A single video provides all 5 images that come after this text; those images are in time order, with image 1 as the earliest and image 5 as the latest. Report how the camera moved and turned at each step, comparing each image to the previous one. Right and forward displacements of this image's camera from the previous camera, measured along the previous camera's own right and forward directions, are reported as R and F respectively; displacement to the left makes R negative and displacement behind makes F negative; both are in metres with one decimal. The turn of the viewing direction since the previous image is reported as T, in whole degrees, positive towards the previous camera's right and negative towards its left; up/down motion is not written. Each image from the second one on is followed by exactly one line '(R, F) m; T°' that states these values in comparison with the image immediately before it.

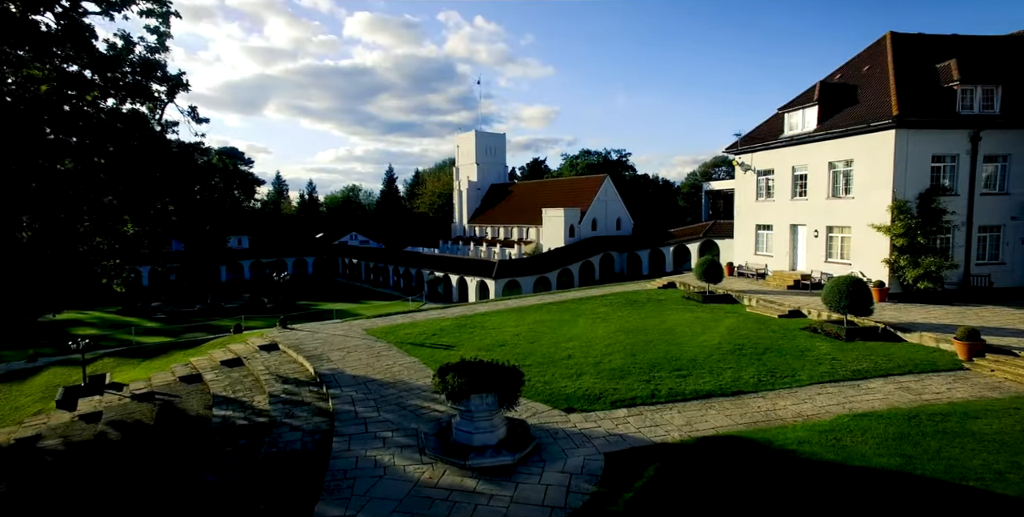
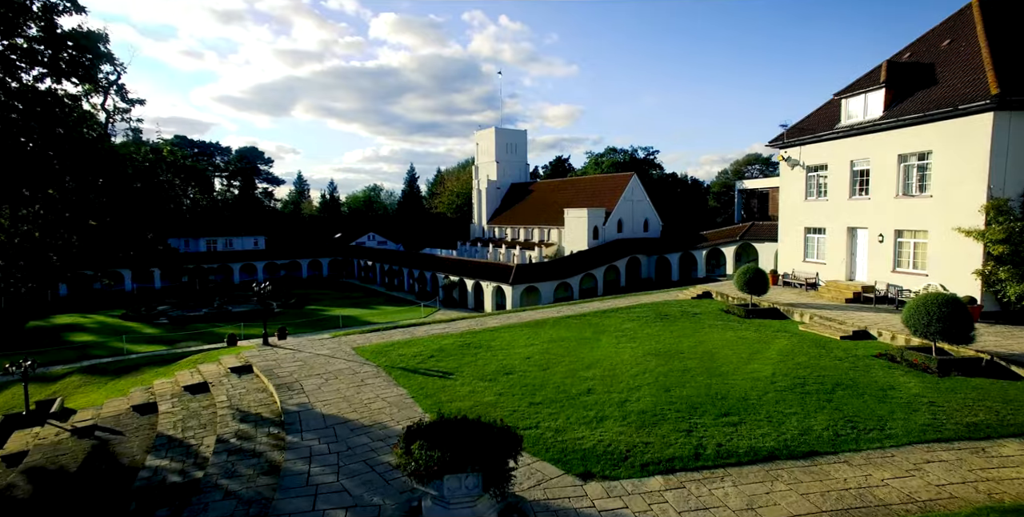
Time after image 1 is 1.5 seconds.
(+0.4, +3.0) m; -2°
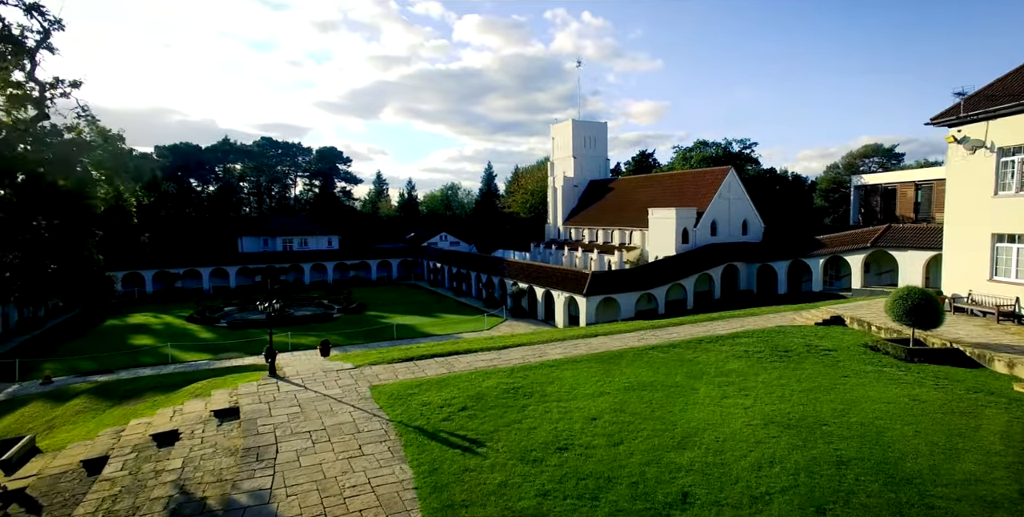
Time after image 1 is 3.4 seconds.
(+0.4, +4.9) m; -8°
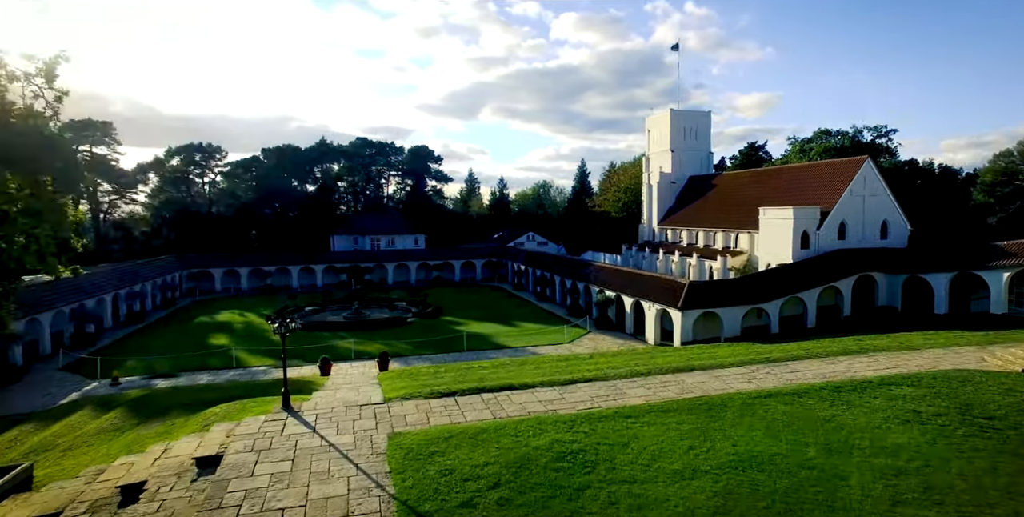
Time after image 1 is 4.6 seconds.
(+0.7, +3.9) m; -10°
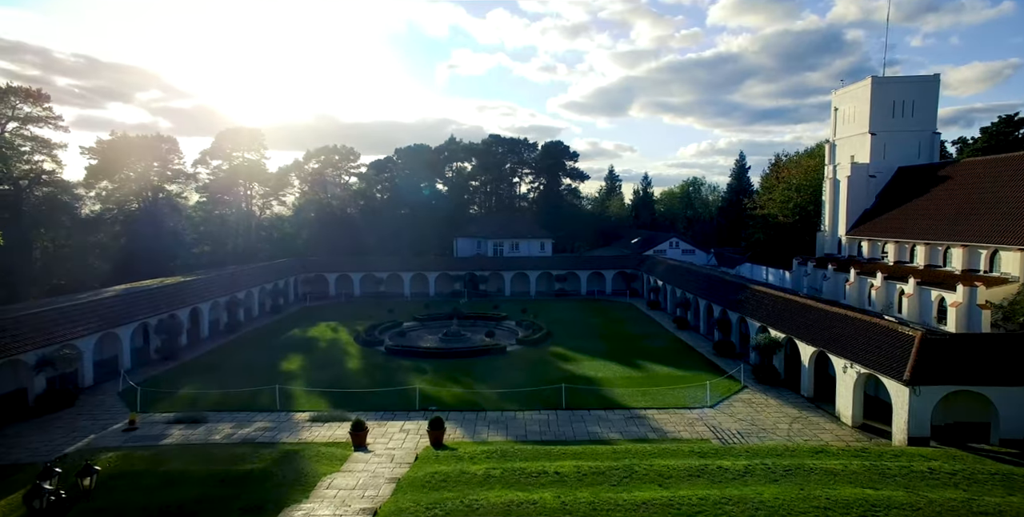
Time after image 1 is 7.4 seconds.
(+1.1, +8.8) m; -15°
